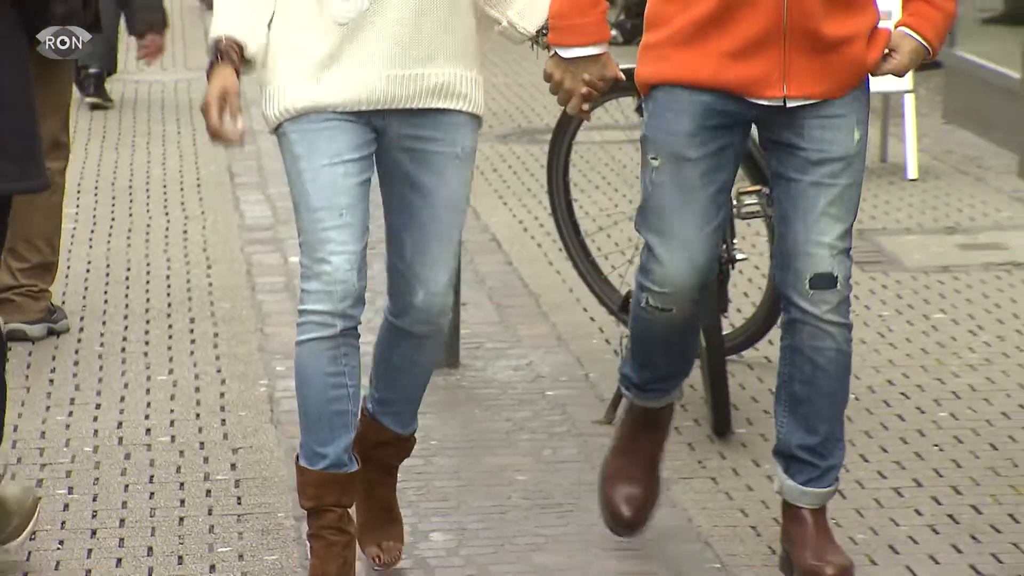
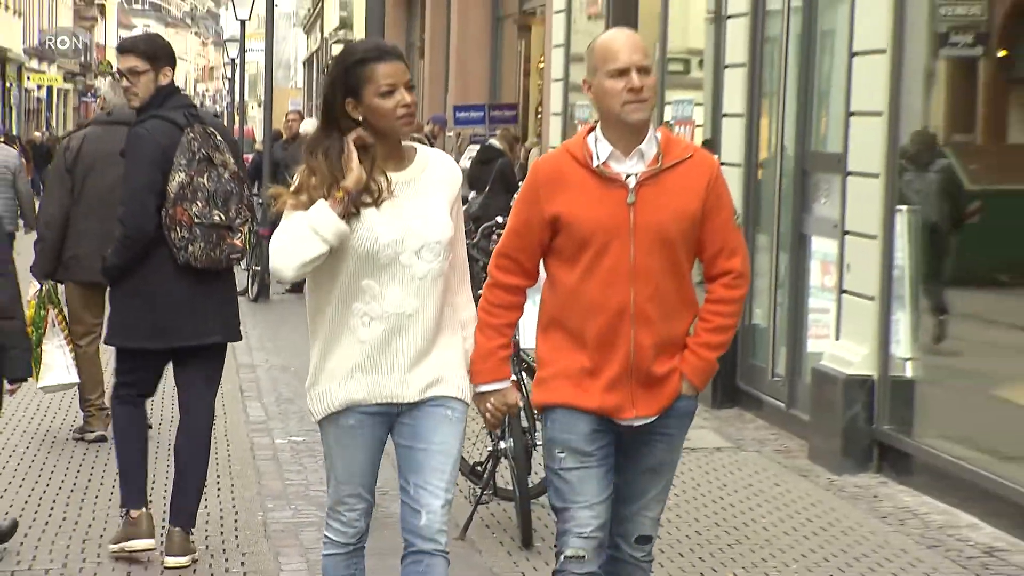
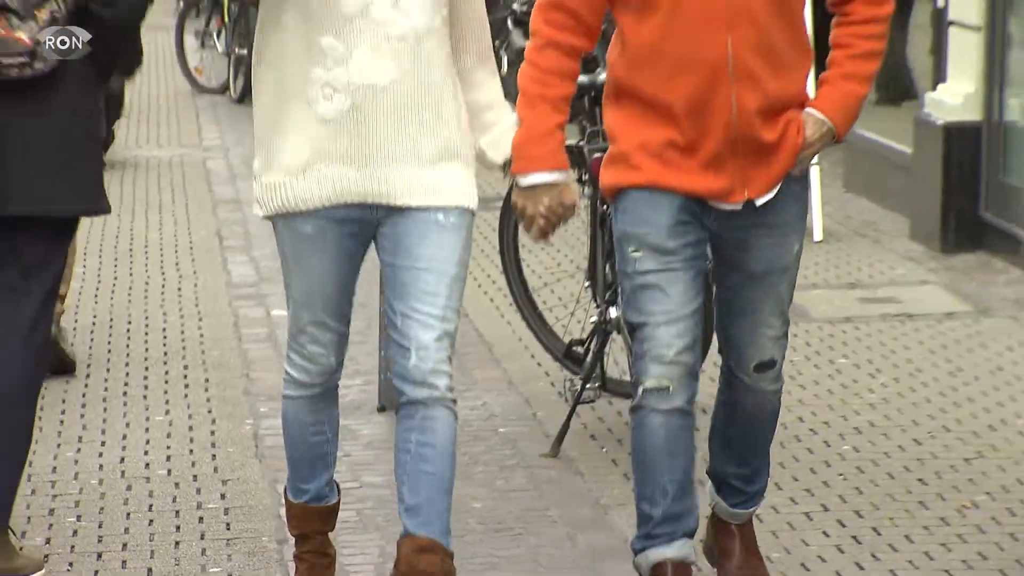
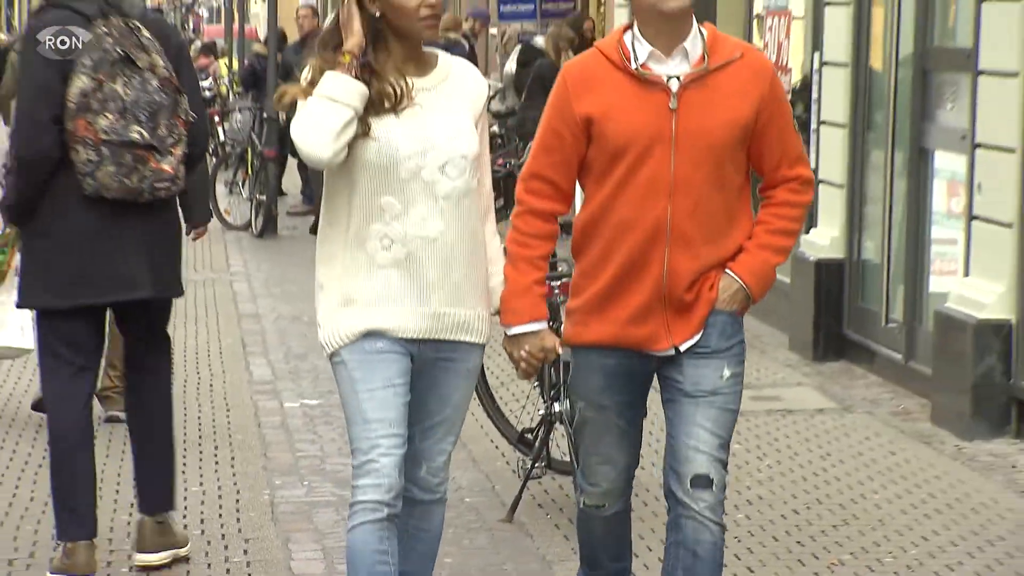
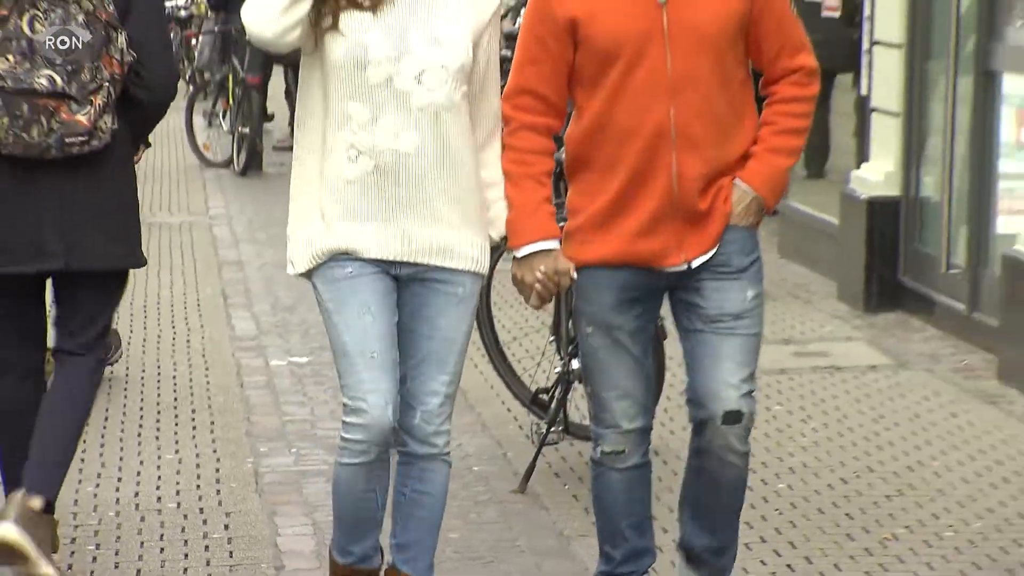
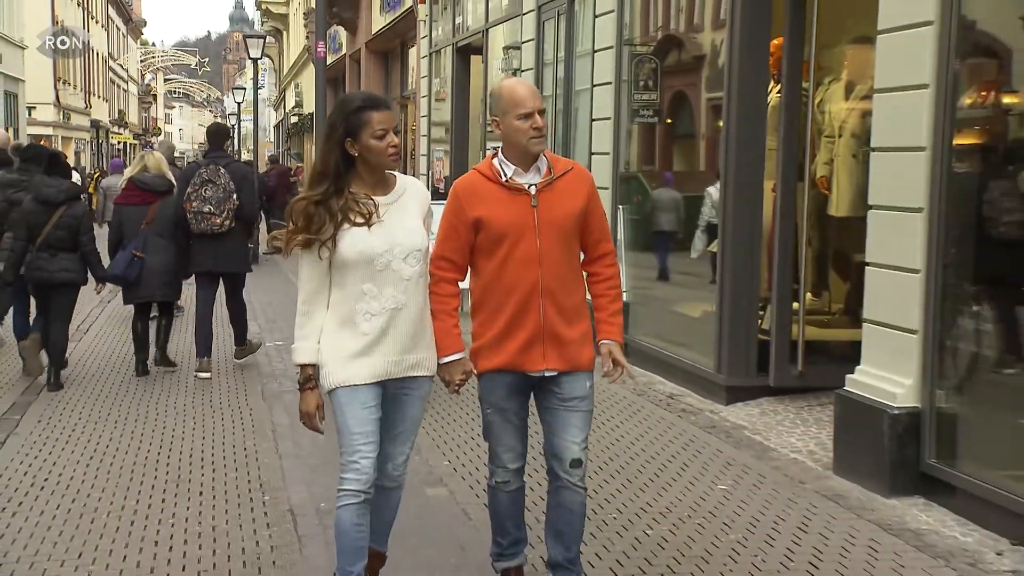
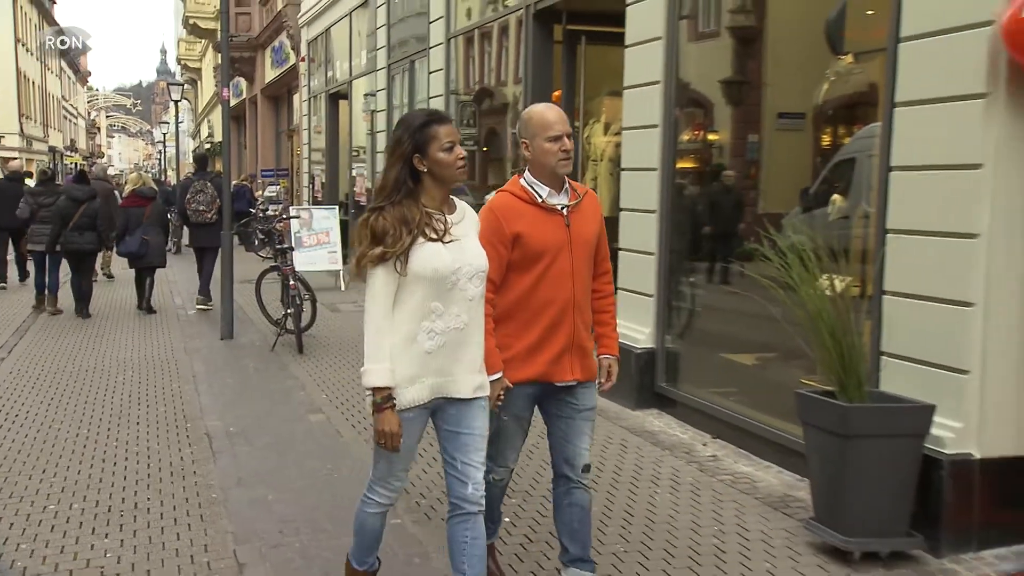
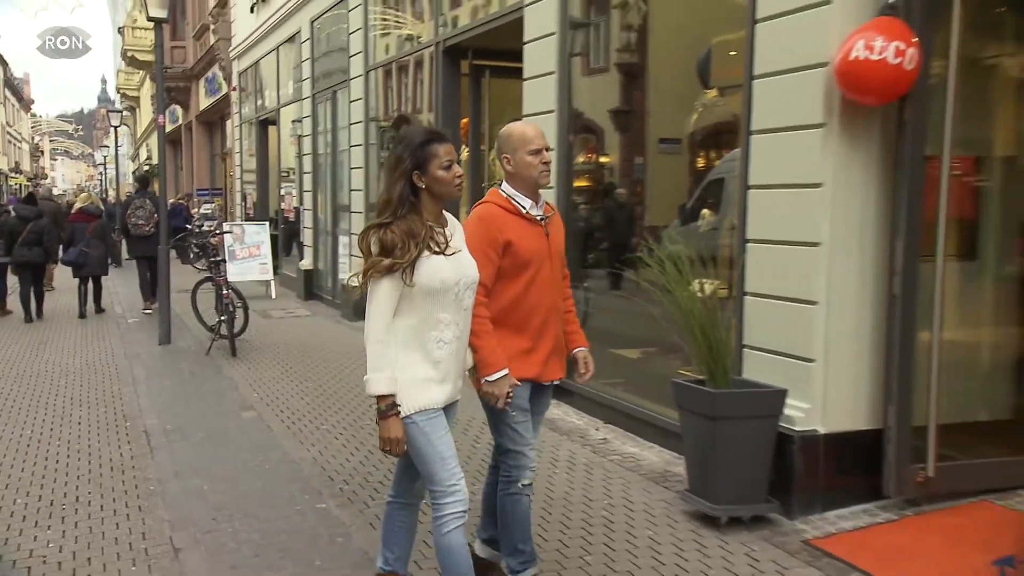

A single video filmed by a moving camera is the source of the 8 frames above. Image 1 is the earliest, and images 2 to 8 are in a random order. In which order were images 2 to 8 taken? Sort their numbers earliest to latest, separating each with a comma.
3, 5, 4, 2, 6, 7, 8
